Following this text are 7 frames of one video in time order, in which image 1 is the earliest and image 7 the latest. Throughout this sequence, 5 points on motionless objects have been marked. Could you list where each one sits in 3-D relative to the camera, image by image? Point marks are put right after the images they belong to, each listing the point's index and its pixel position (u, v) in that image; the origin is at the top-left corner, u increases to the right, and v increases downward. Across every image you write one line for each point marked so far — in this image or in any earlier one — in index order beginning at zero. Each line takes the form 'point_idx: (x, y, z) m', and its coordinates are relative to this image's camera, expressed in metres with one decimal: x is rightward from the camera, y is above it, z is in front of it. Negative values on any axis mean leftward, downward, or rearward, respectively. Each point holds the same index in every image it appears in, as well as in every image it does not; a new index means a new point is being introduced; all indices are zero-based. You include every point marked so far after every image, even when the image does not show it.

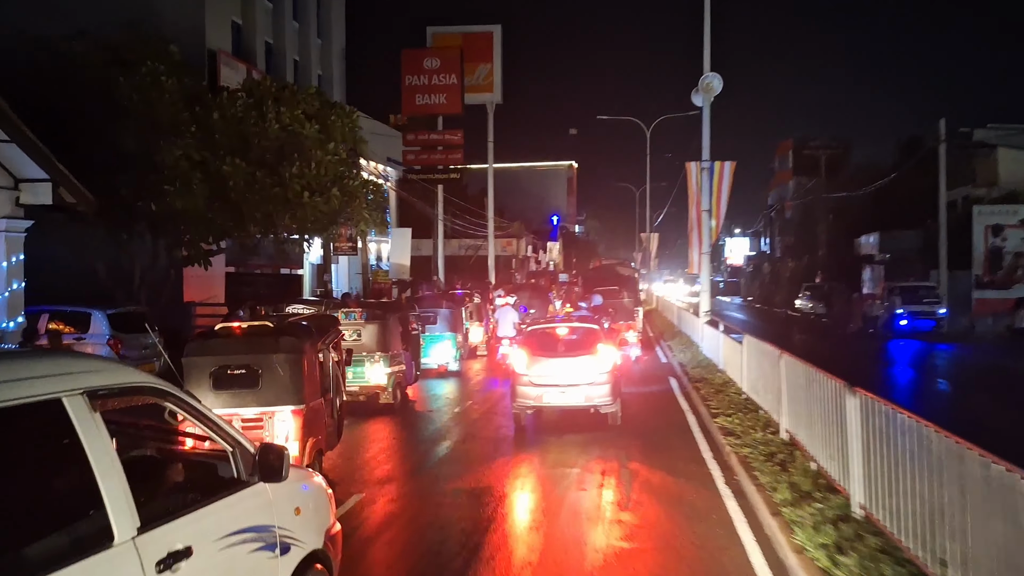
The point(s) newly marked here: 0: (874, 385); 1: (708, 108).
0: (+7.6, -2.0, +17.3) m
1: (+3.5, +3.2, +14.4) m
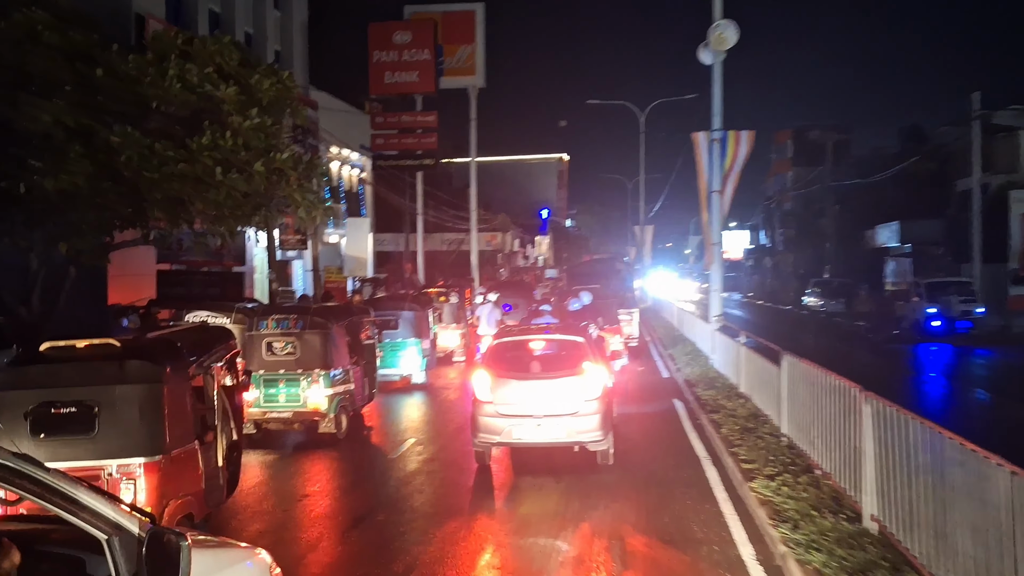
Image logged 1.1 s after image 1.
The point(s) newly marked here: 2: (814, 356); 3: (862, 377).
0: (+7.2, -2.0, +15.1) m
1: (+3.1, +3.3, +12.2) m
2: (+7.4, -1.7, +19.6) m
3: (+7.1, -1.8, +16.7) m
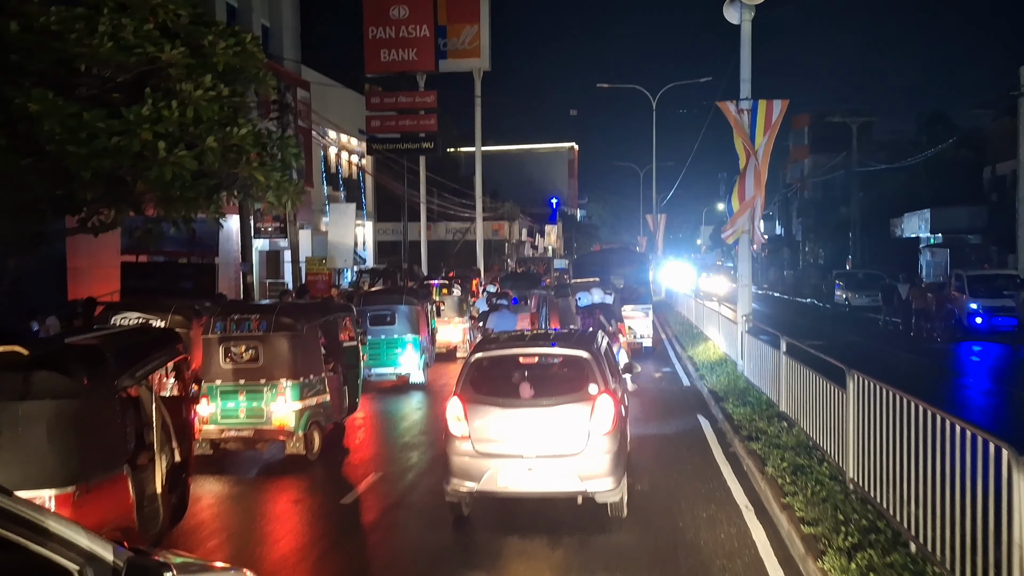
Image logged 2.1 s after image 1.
0: (+7.2, -1.8, +13.7) m
1: (+3.1, +3.3, +10.7) m
2: (+7.5, -1.5, +18.2) m
3: (+7.2, -1.7, +15.3) m
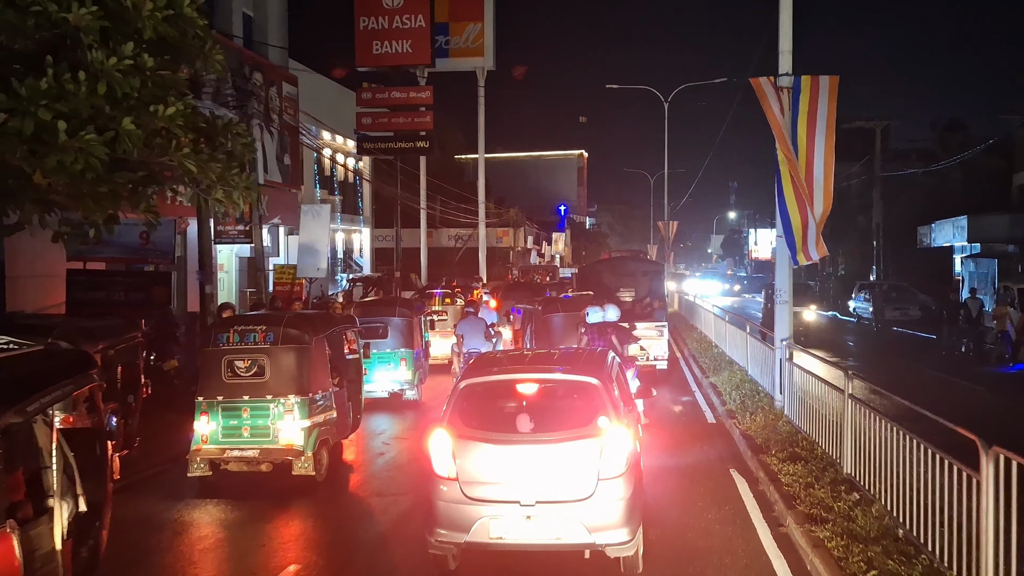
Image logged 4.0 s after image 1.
0: (+7.2, -2.1, +12.1) m
1: (+3.0, +3.2, +9.2) m
2: (+7.4, -1.8, +16.5) m
3: (+7.1, -1.9, +13.7) m
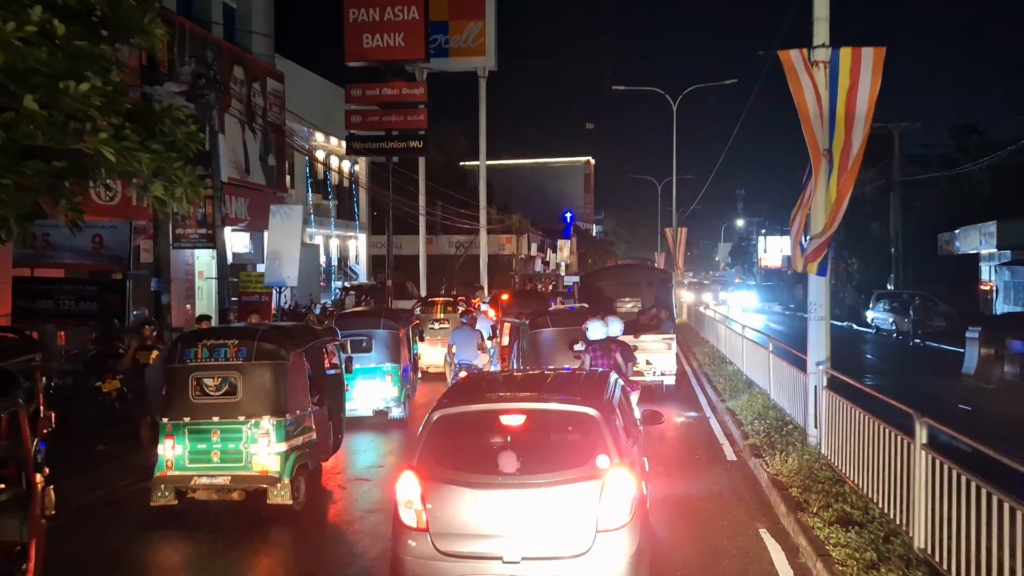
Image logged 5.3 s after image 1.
0: (+7.1, -2.2, +10.9) m
1: (+2.9, +3.0, +8.1) m
2: (+7.4, -2.0, +15.3) m
3: (+7.0, -2.1, +12.4) m
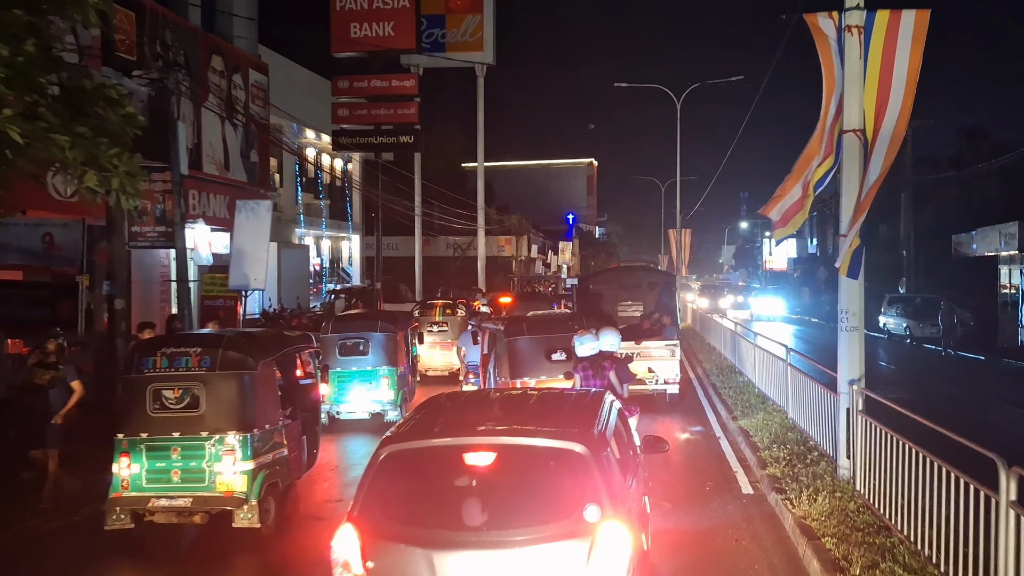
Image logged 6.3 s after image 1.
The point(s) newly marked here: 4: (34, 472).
0: (+7.0, -2.3, +10.0) m
1: (+2.8, +3.0, +7.2) m
2: (+7.3, -2.0, +14.4) m
3: (+6.9, -2.1, +11.5) m
4: (-6.3, -2.4, +10.8) m
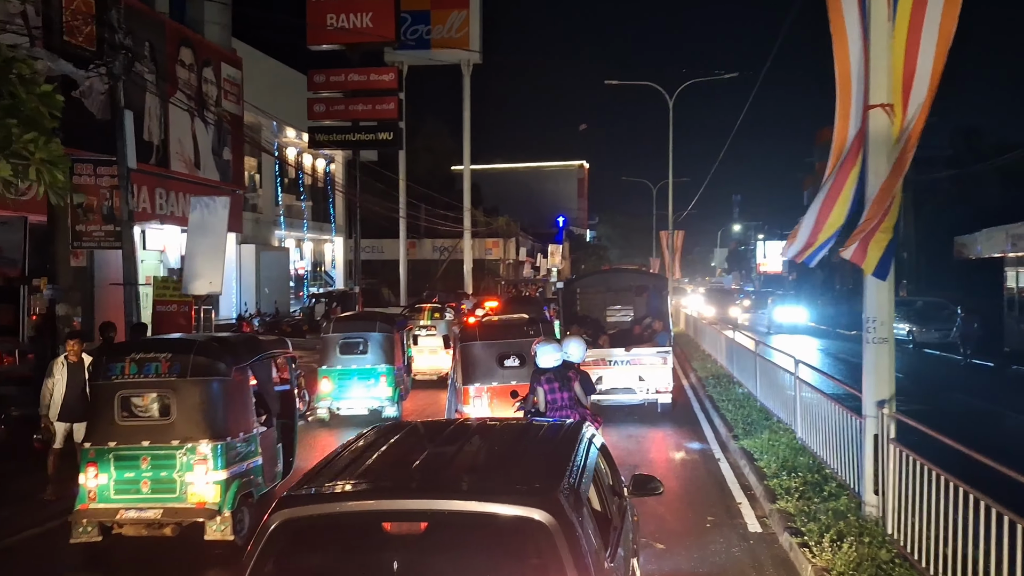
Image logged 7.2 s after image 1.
0: (+6.7, -2.3, +9.3) m
1: (+2.6, +3.0, +6.5) m
2: (+7.0, -2.1, +13.8) m
3: (+6.7, -2.2, +10.9) m
4: (-6.5, -2.5, +10.0) m
